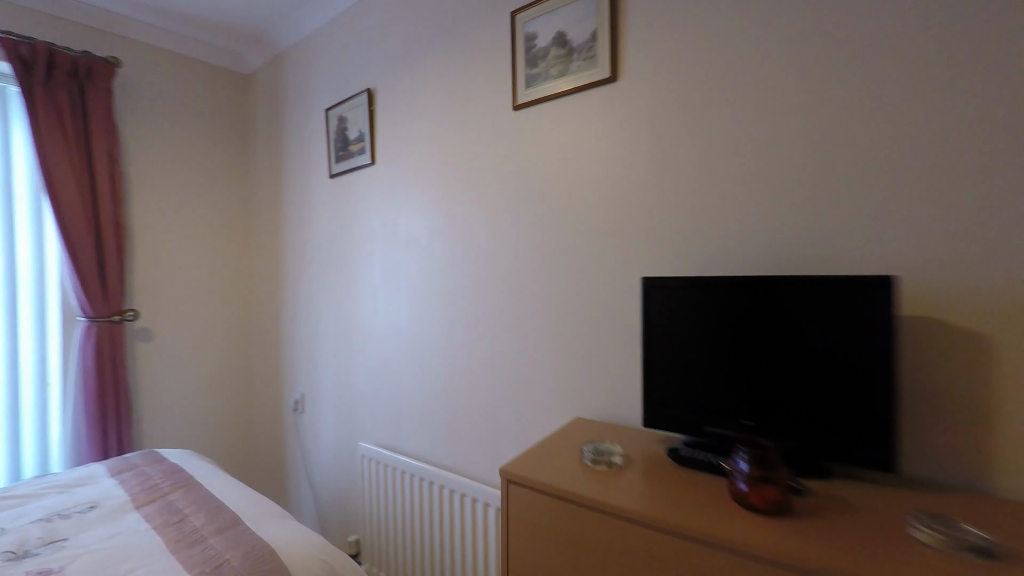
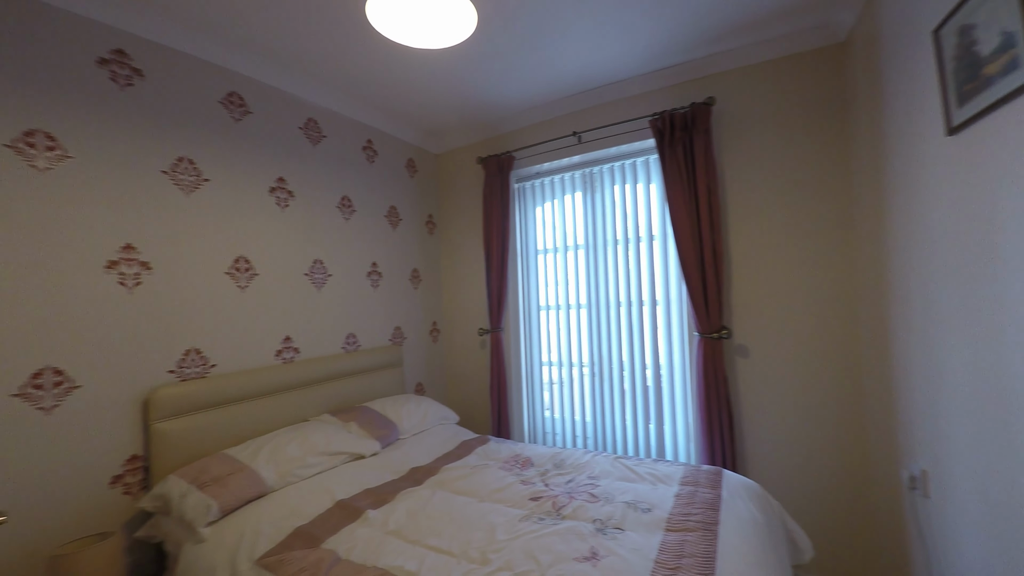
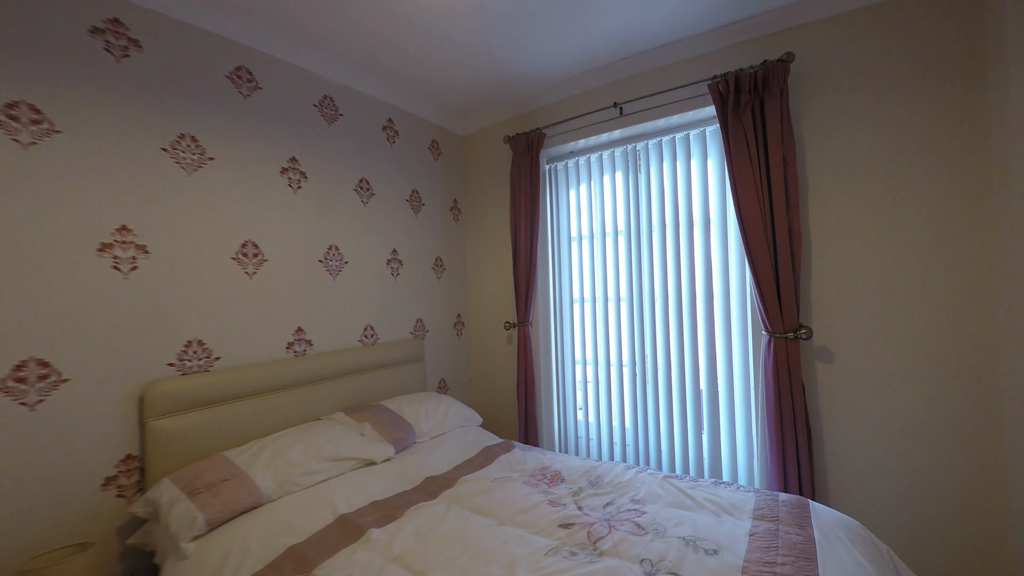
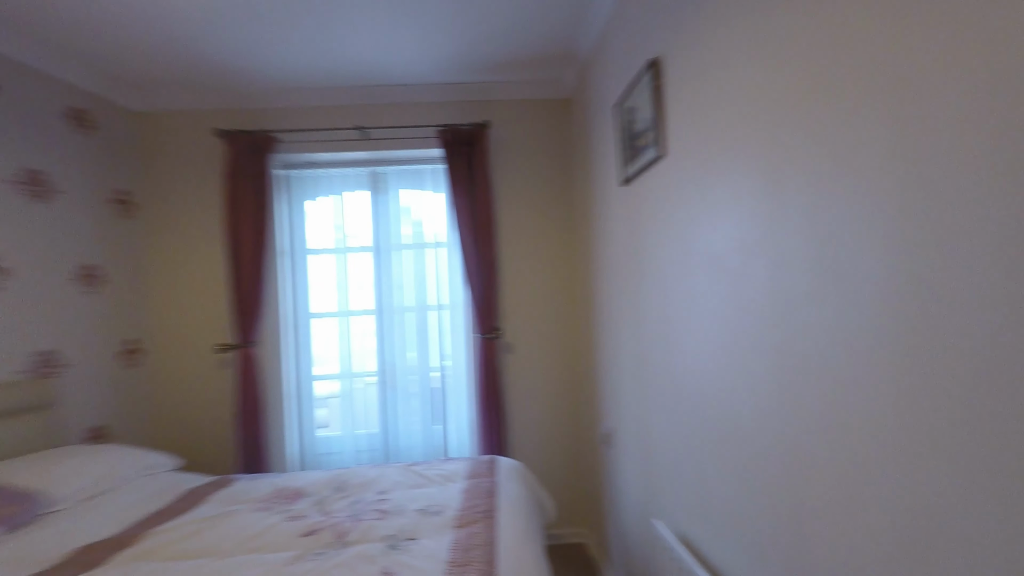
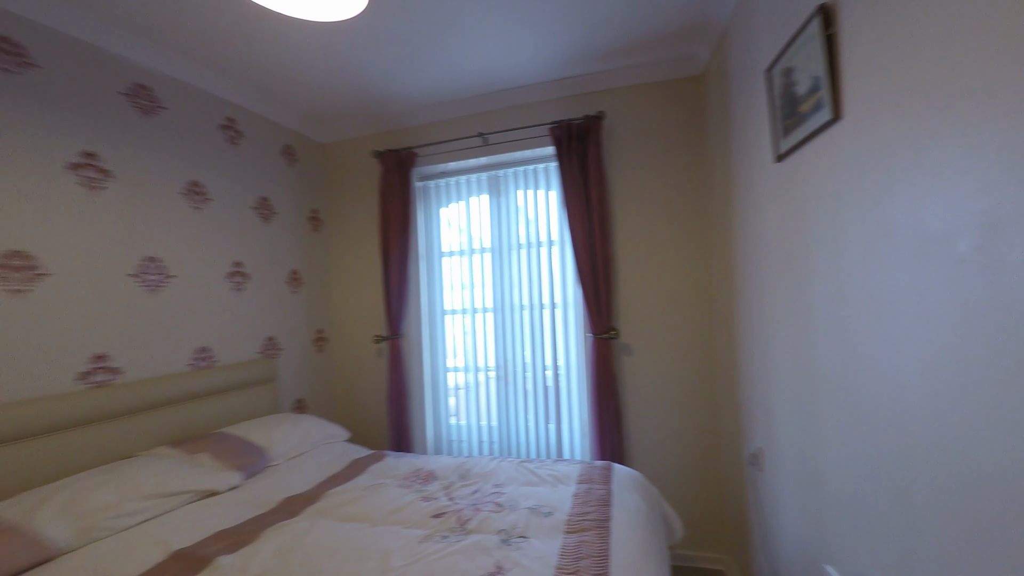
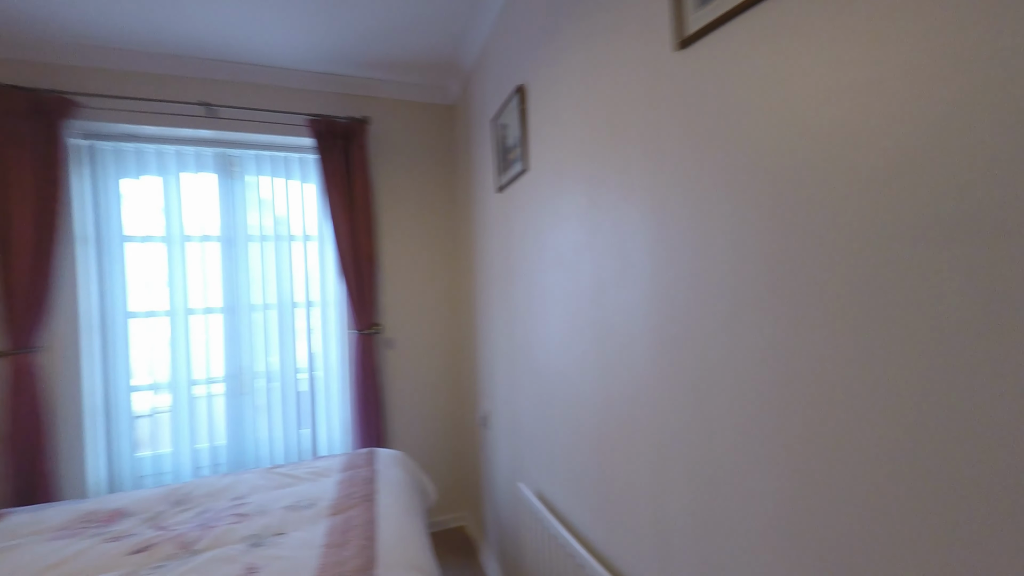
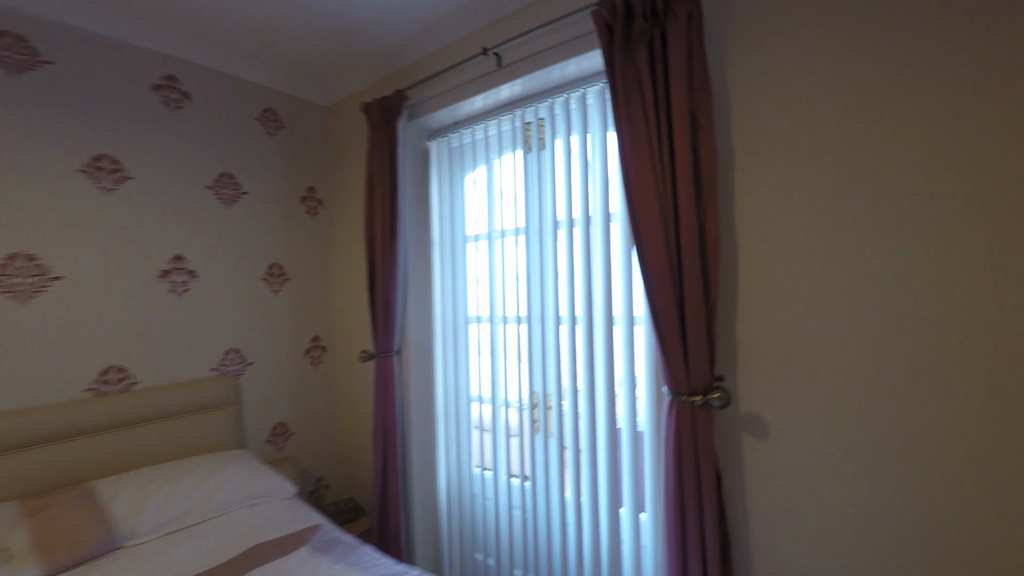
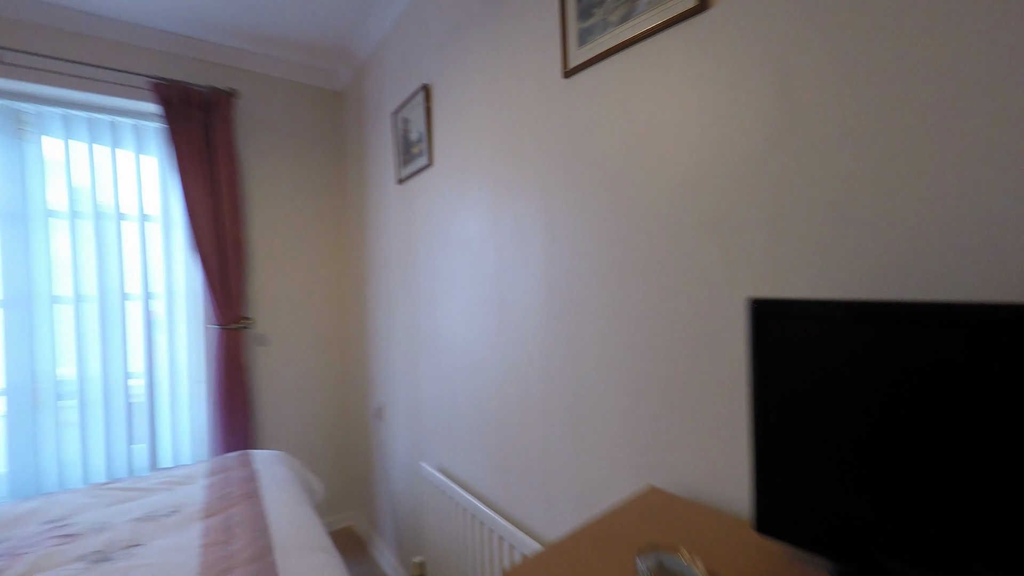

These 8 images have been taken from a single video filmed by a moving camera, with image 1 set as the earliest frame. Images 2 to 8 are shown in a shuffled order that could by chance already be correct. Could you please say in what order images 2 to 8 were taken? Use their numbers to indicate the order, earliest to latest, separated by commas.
8, 6, 4, 5, 2, 3, 7
